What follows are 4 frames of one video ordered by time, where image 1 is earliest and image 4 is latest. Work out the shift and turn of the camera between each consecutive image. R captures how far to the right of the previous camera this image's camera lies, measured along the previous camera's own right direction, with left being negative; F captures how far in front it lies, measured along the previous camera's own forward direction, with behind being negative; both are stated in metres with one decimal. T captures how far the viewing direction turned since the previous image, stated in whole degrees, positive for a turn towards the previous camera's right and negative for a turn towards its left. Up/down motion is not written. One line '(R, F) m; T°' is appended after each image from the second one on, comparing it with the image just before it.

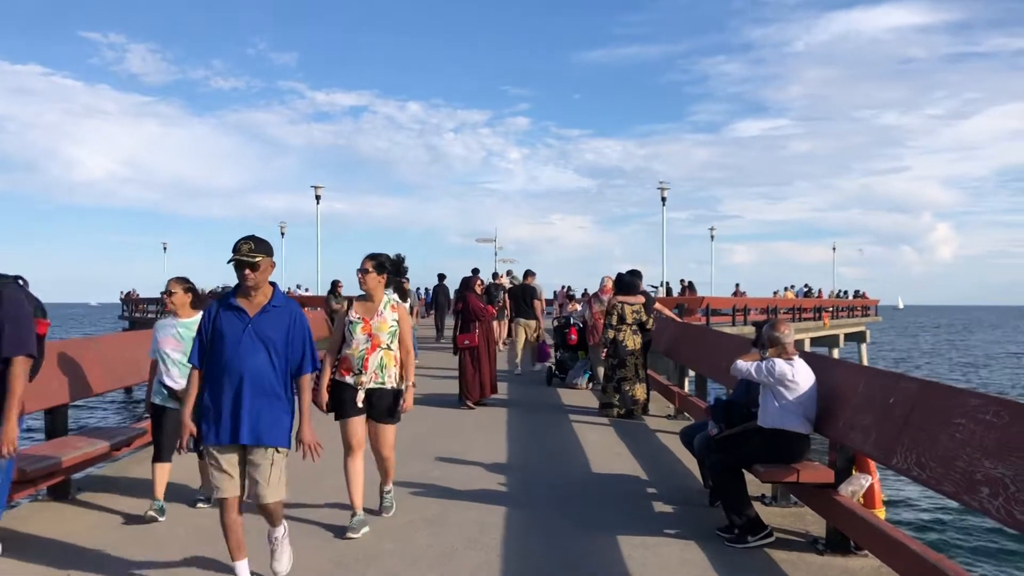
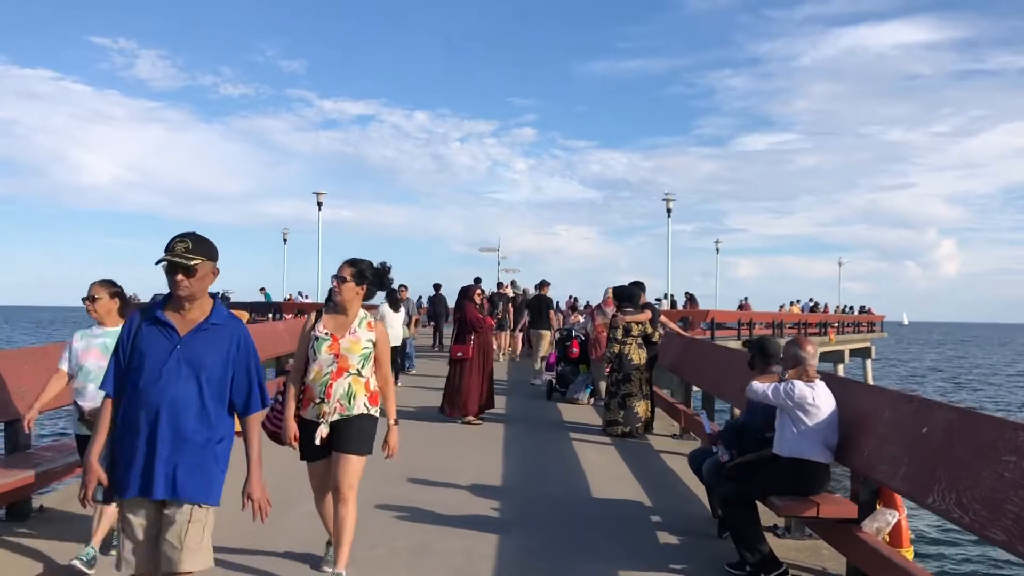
(0.0, +0.4) m; 0°
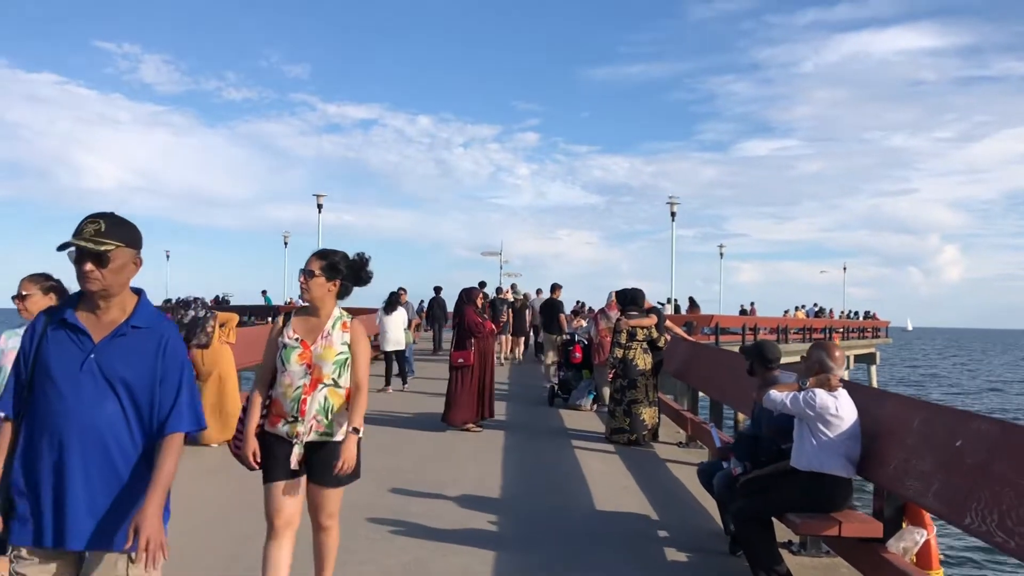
(0.0, +0.3) m; 0°
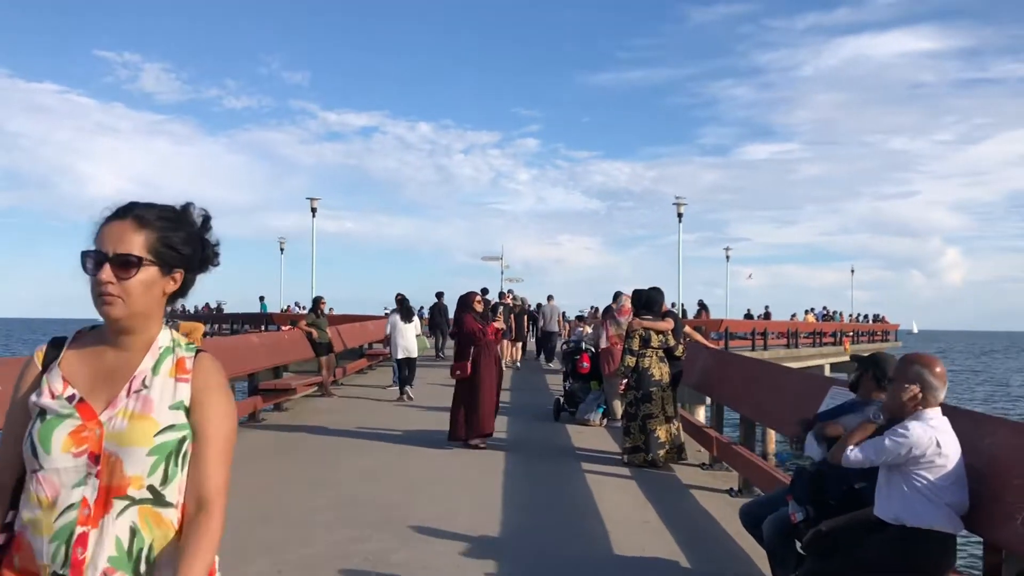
(0.0, +1.1) m; 0°
